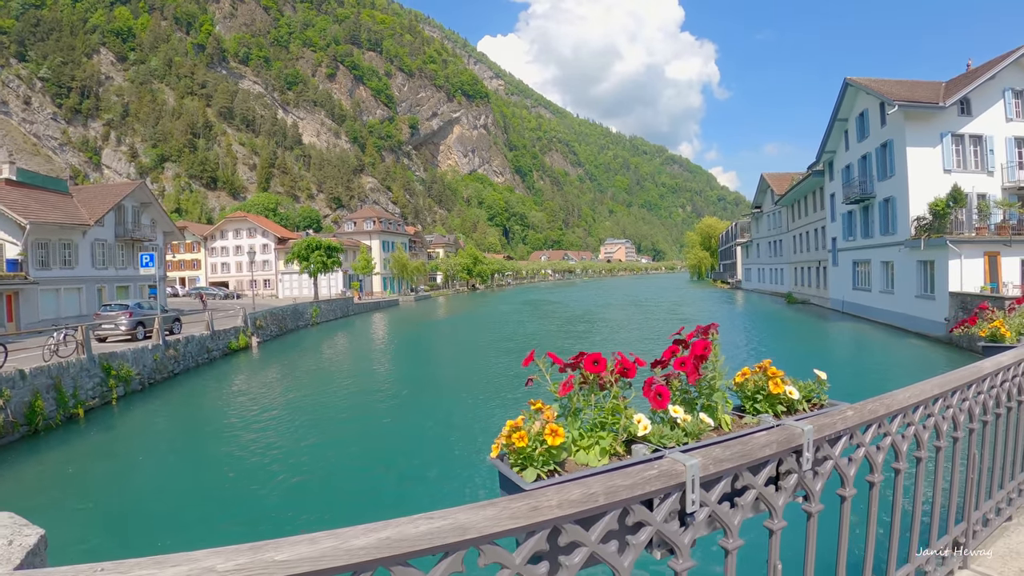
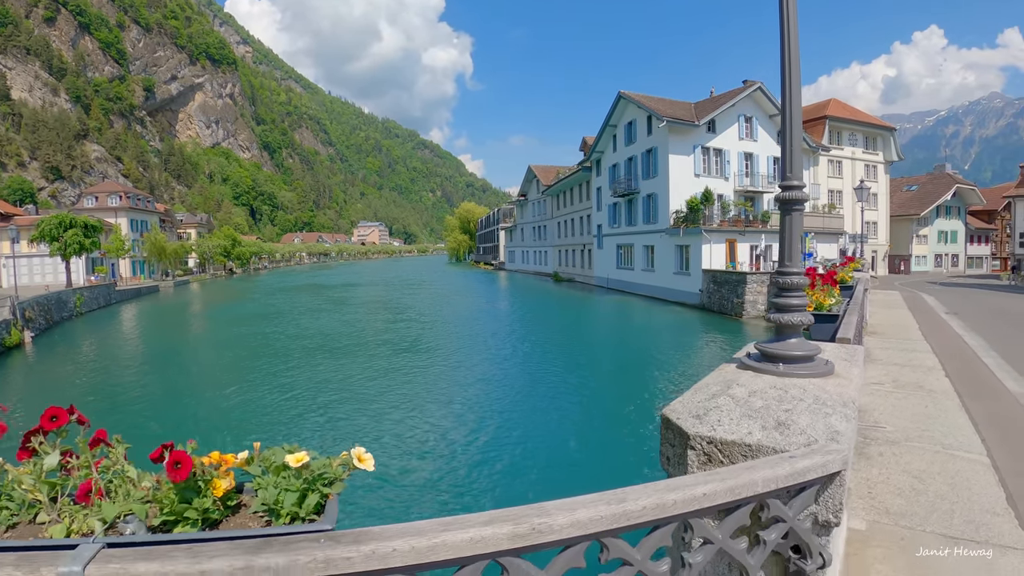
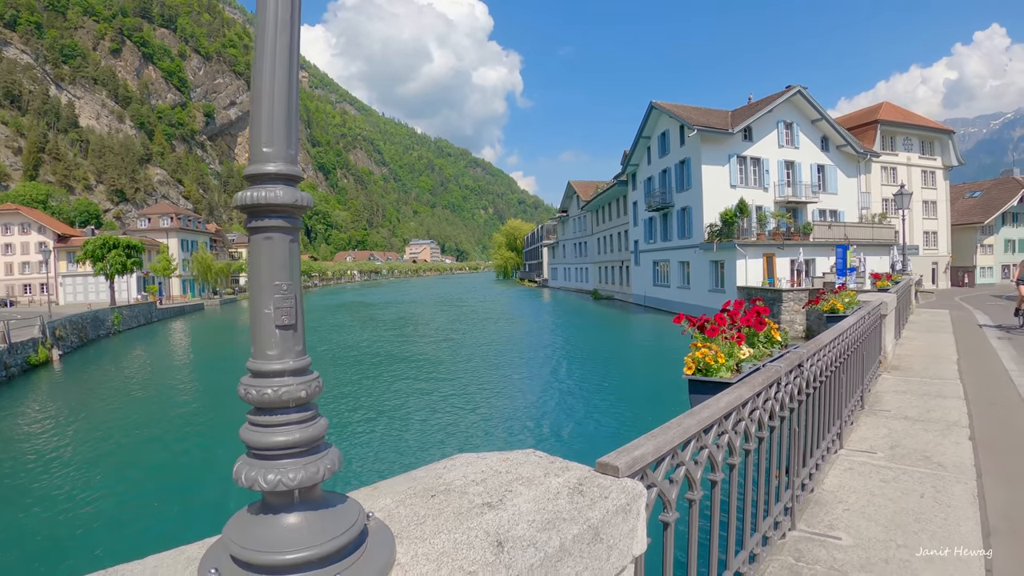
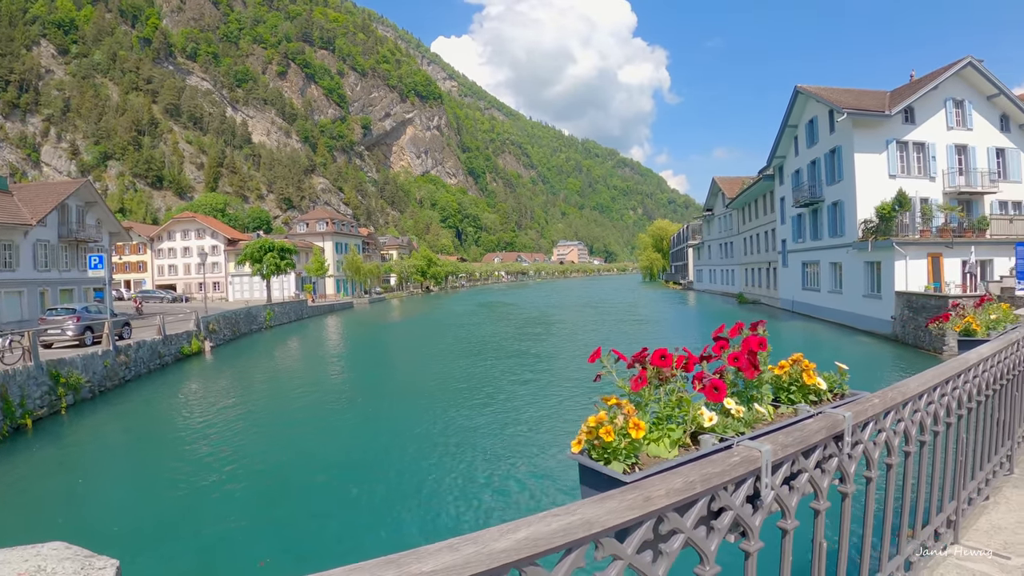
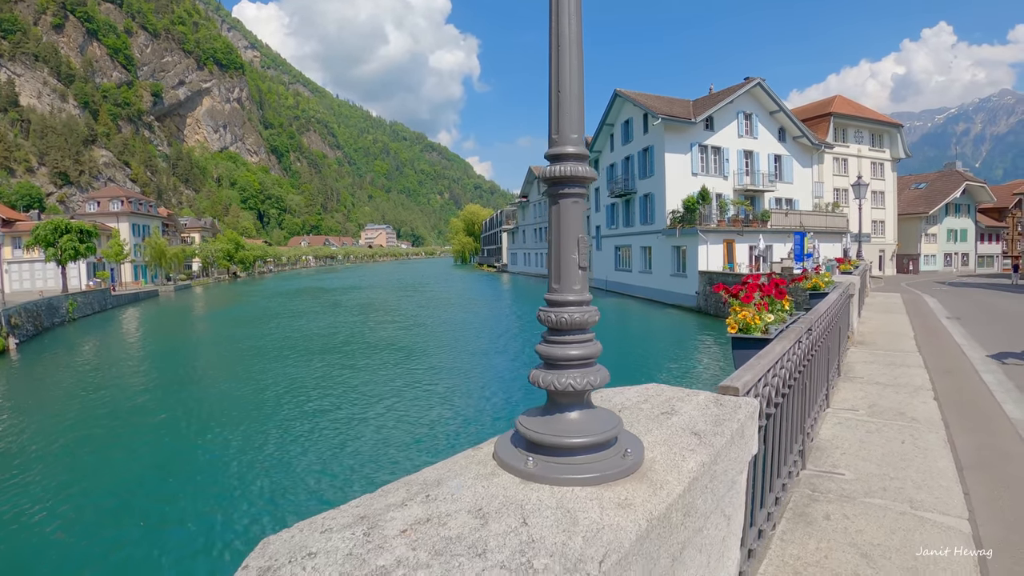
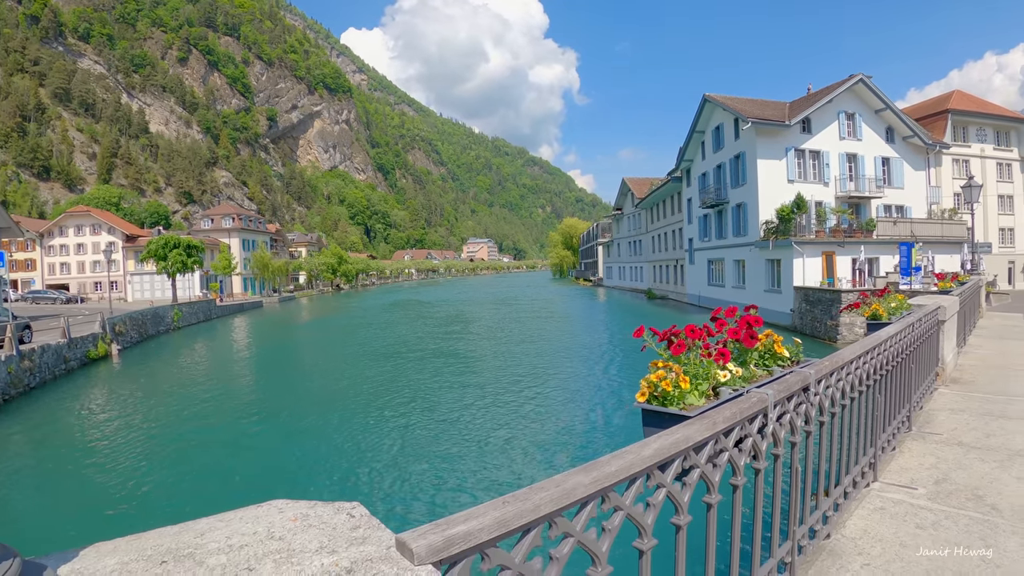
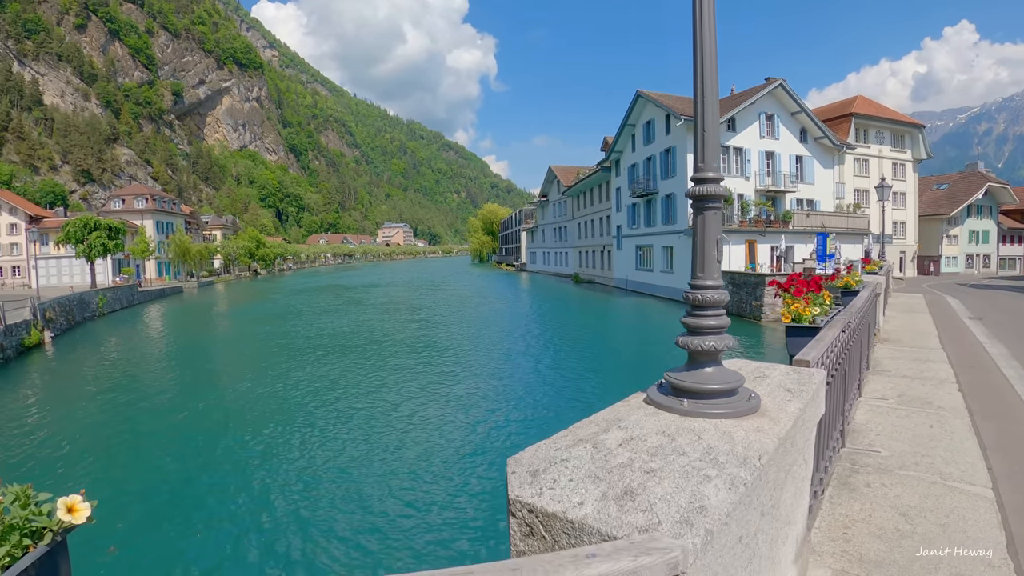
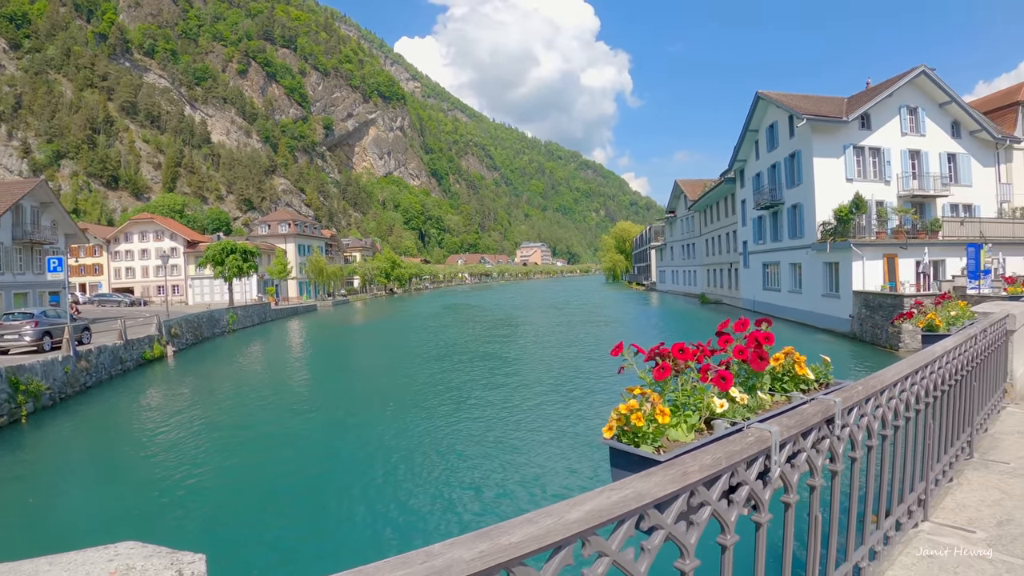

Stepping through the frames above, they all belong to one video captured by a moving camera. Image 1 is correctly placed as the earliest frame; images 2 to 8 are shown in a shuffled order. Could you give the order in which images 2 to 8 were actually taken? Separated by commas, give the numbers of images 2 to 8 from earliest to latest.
4, 8, 6, 3, 5, 7, 2
